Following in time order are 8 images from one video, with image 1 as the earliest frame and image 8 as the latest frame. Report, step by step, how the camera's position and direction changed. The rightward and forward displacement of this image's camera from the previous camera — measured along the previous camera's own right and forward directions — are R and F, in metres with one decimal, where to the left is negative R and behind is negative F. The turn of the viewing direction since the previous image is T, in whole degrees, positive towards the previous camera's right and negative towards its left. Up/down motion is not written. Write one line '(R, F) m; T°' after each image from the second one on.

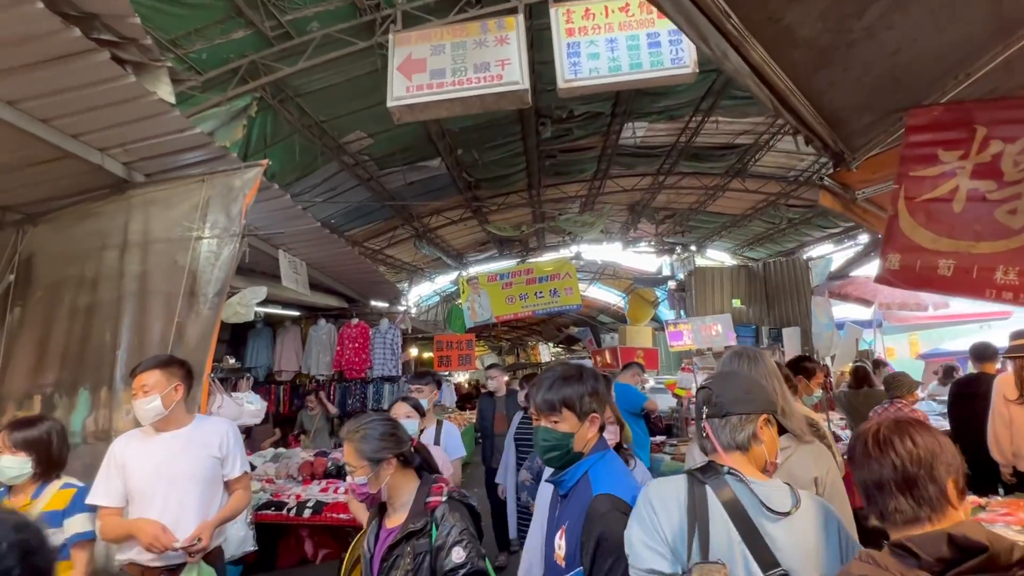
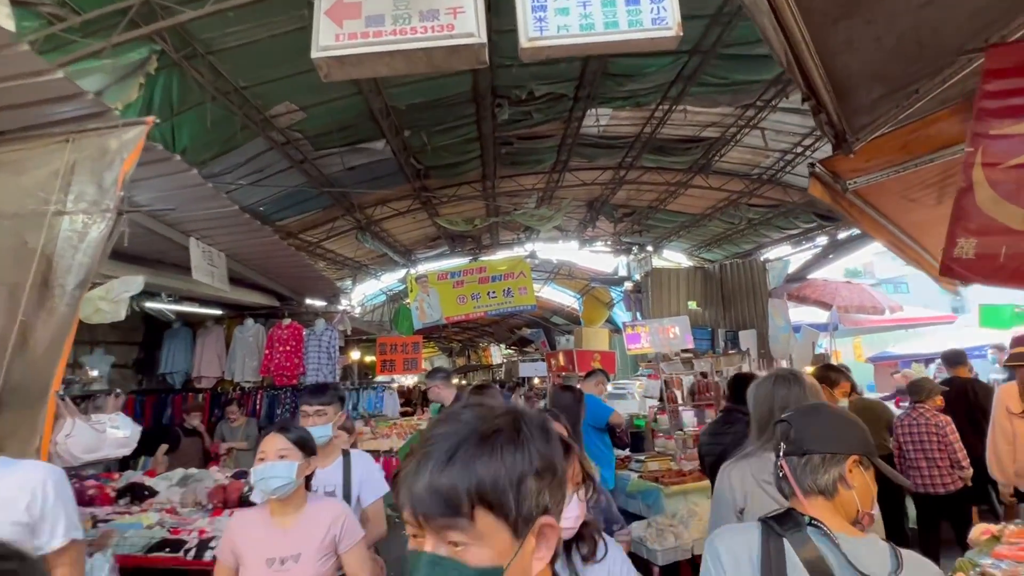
(0.0, +0.6) m; +5°
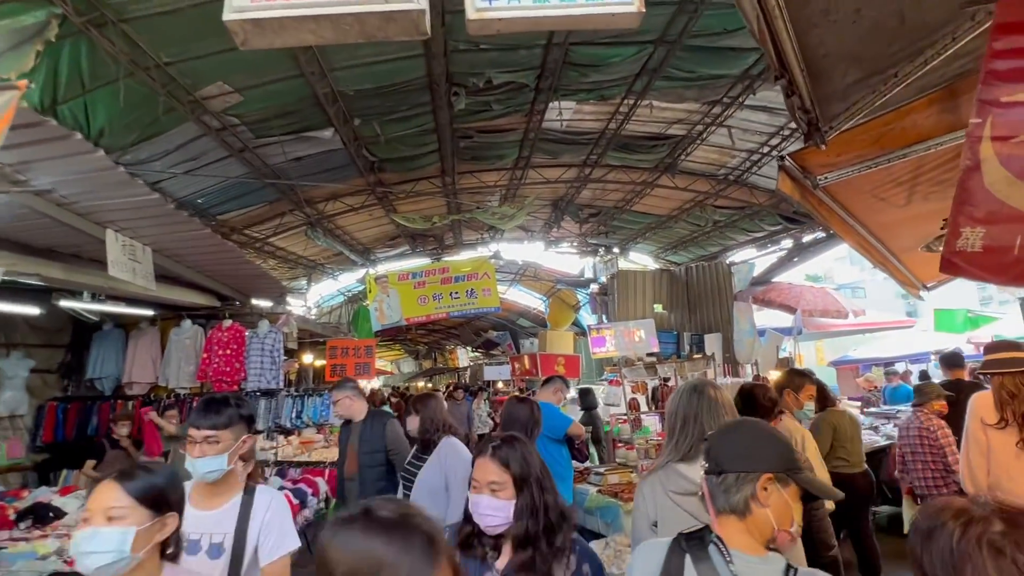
(+0.1, +0.3) m; +3°
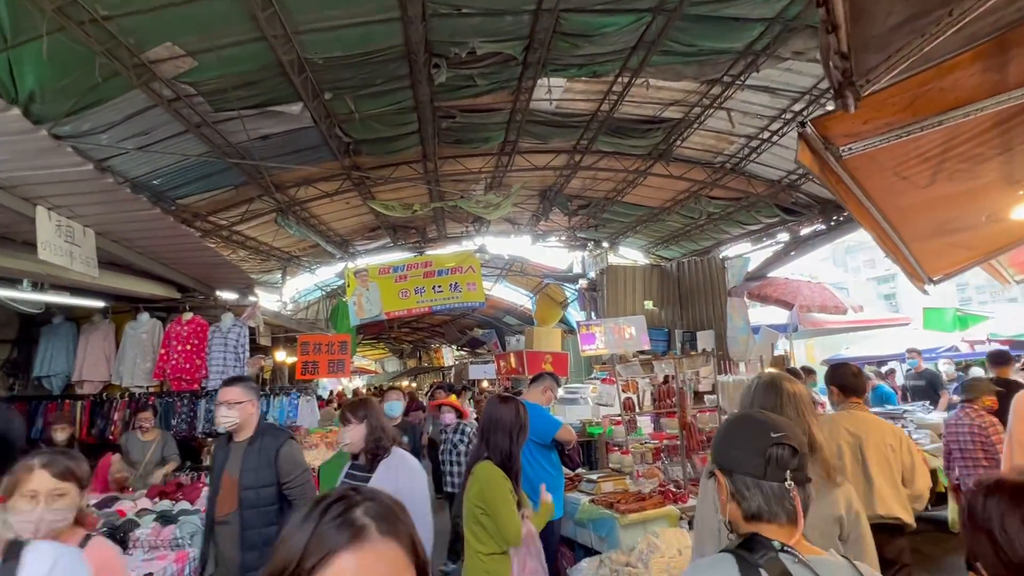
(0.0, +0.4) m; +1°
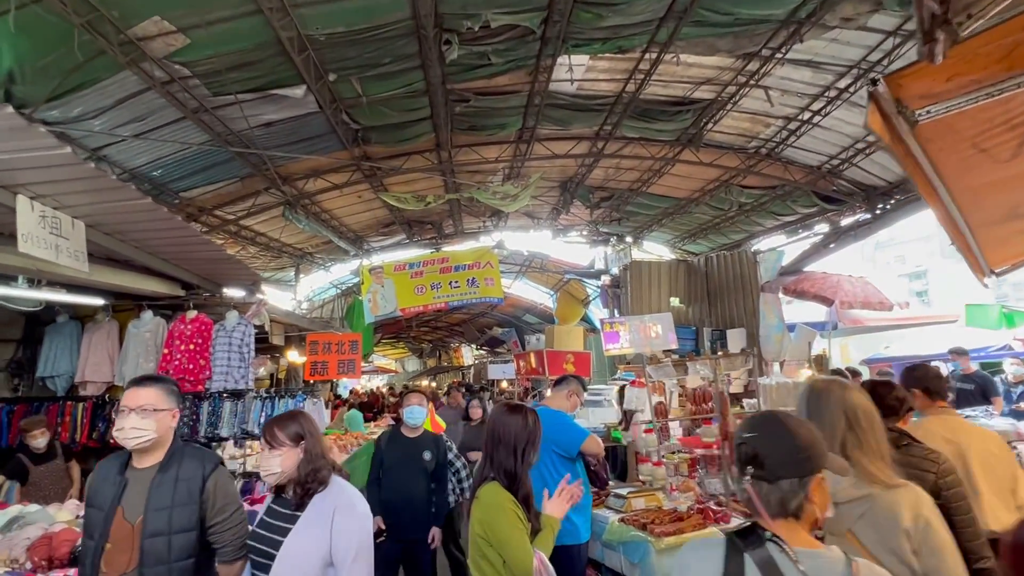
(0.0, +0.4) m; -2°
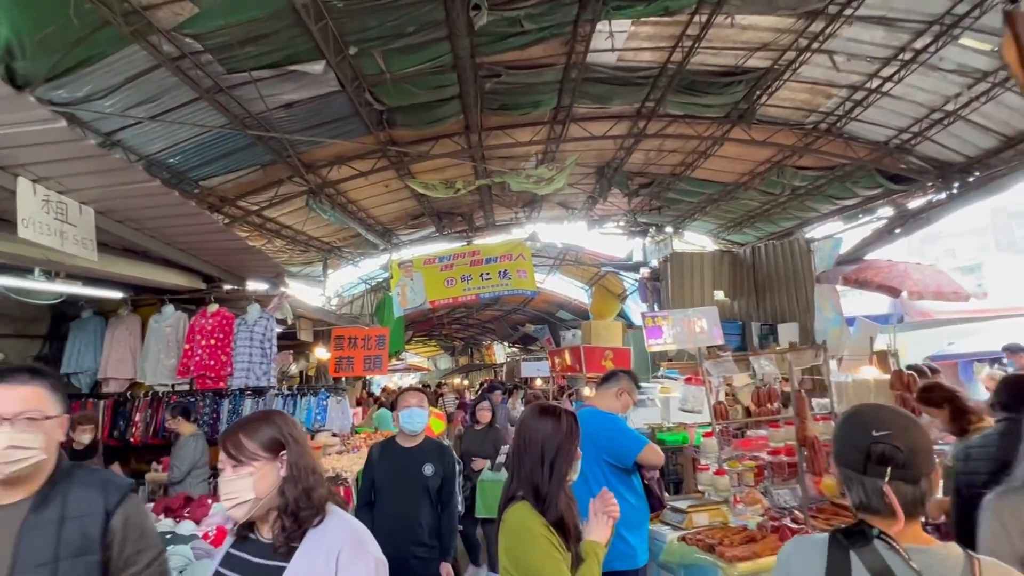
(0.0, +0.4) m; -3°
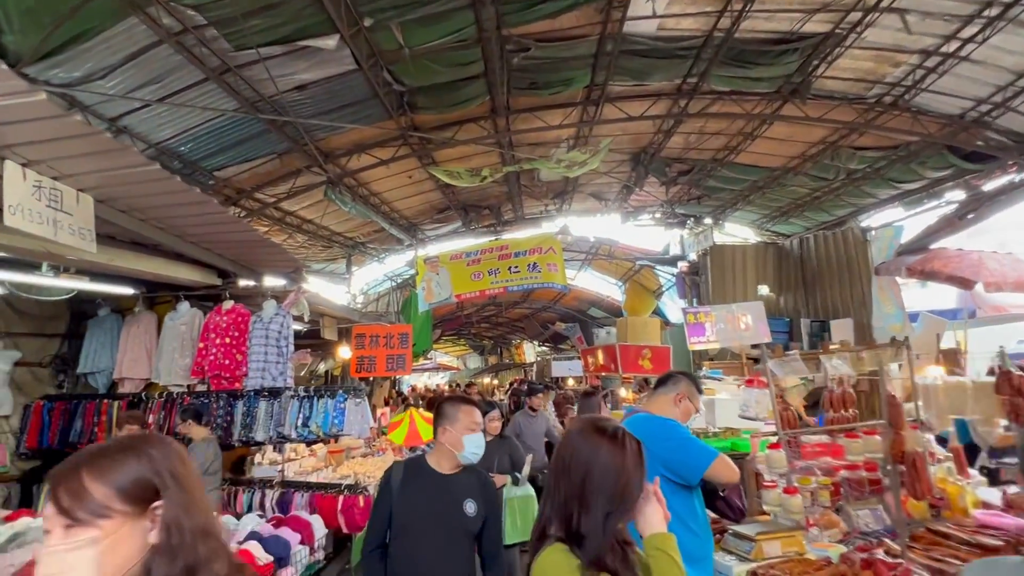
(0.0, +0.4) m; -3°
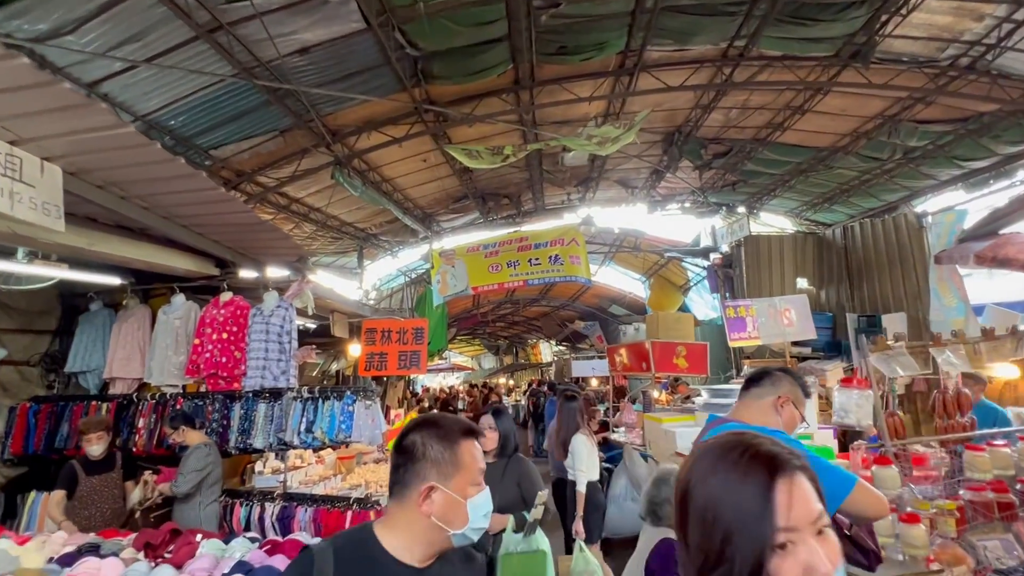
(-0.1, +0.5) m; -1°
